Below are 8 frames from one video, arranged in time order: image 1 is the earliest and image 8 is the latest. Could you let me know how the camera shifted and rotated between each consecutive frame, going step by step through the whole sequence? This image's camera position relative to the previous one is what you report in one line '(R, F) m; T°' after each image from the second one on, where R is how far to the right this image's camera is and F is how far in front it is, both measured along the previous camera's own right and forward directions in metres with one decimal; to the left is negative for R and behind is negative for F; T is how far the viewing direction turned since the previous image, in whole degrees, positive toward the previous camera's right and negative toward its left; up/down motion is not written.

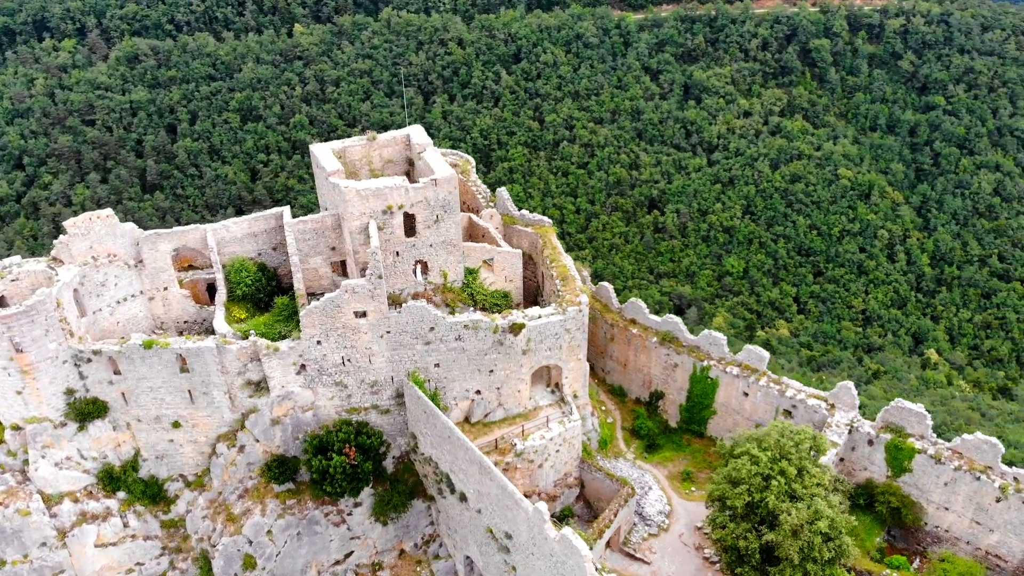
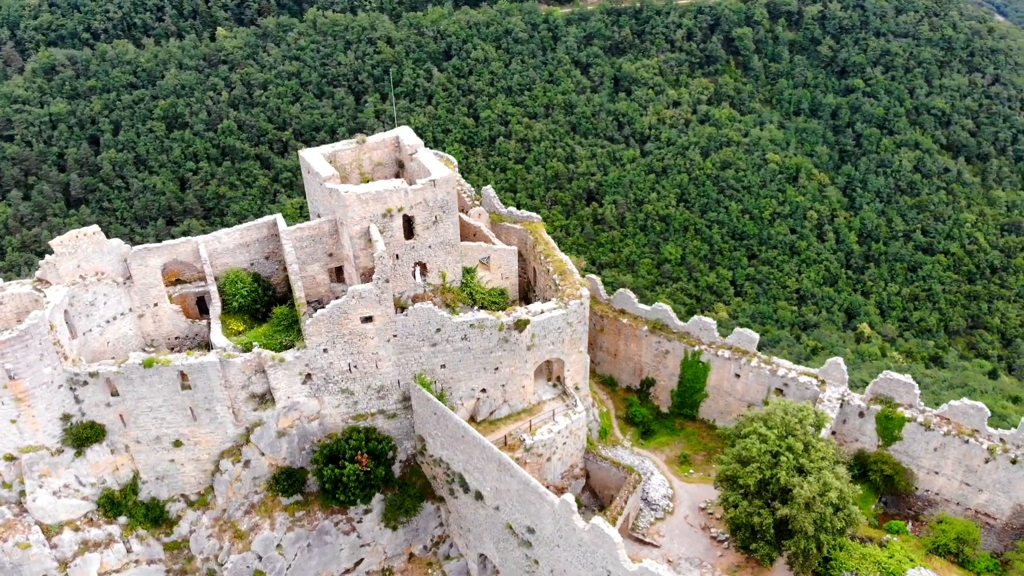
(-1.8, -0.1) m; +5°
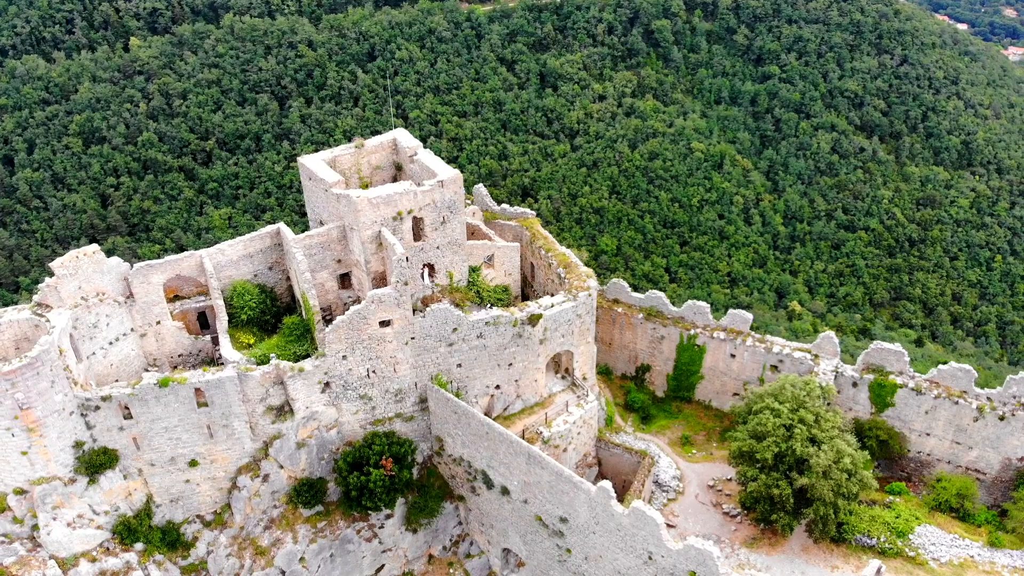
(-2.3, -0.1) m; +5°
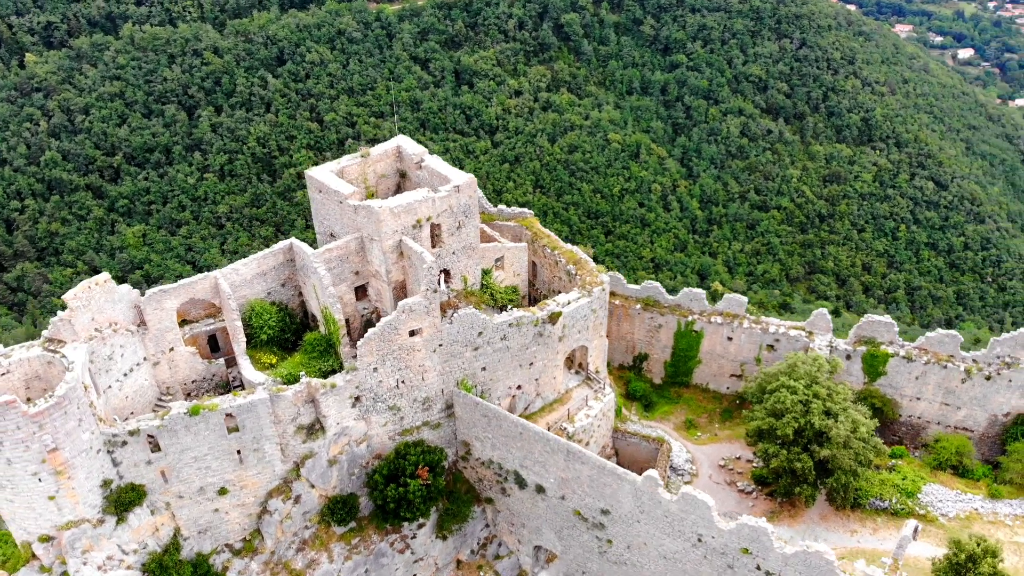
(-2.9, 0.0) m; +6°
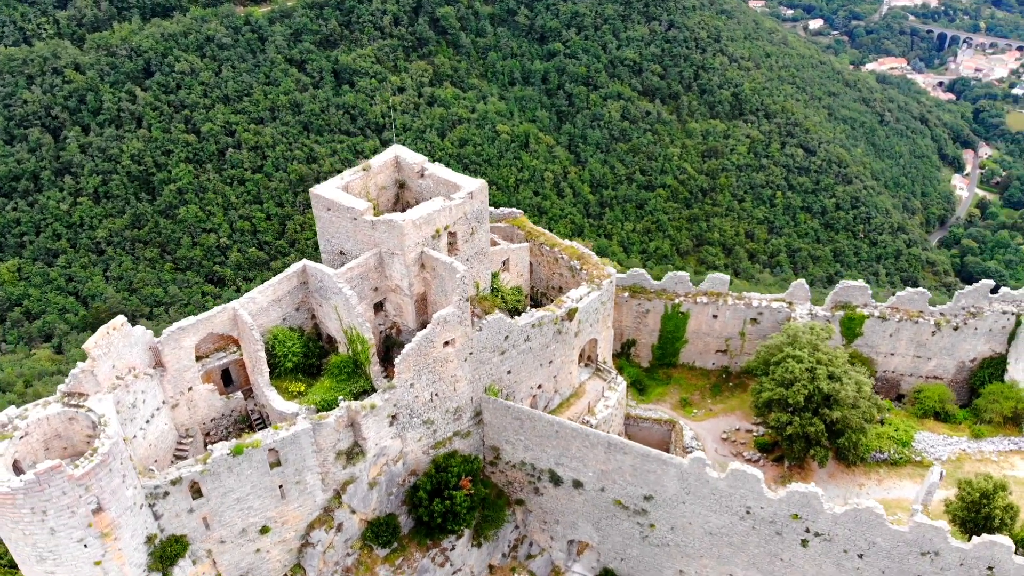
(-3.6, +0.2) m; +8°
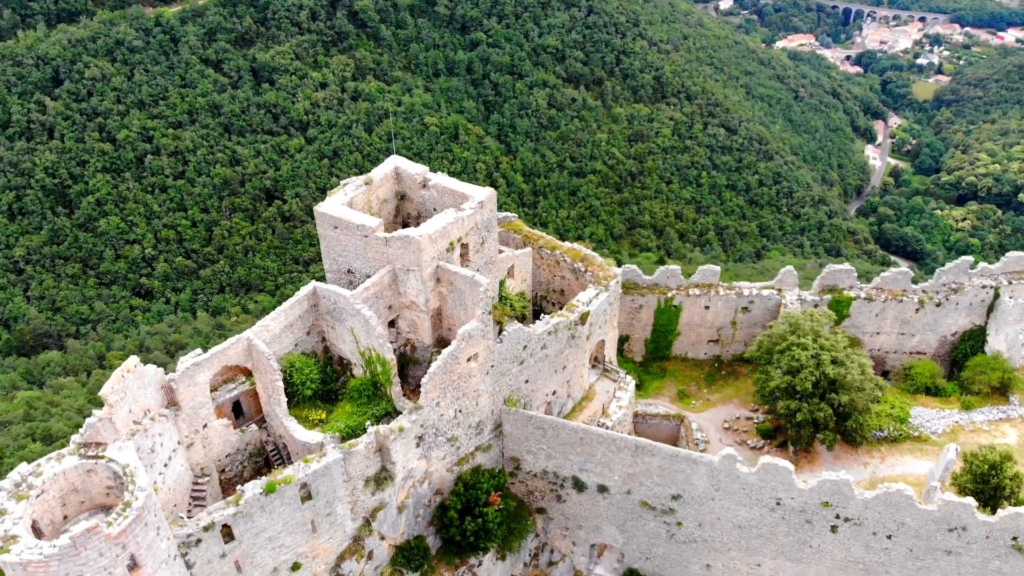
(-2.3, +0.5) m; +5°
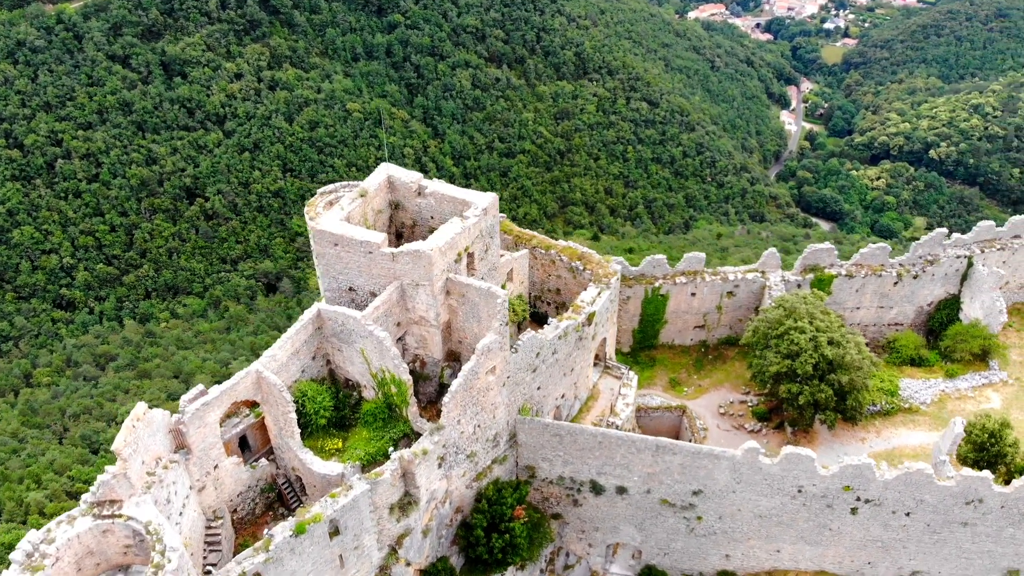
(-2.0, +0.7) m; +5°
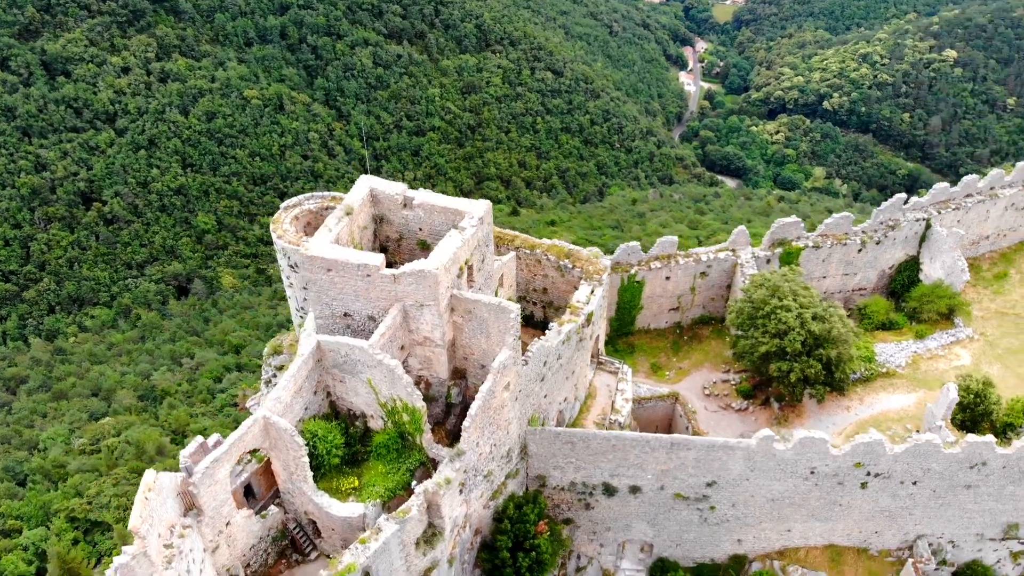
(-2.1, +0.9) m; +6°
